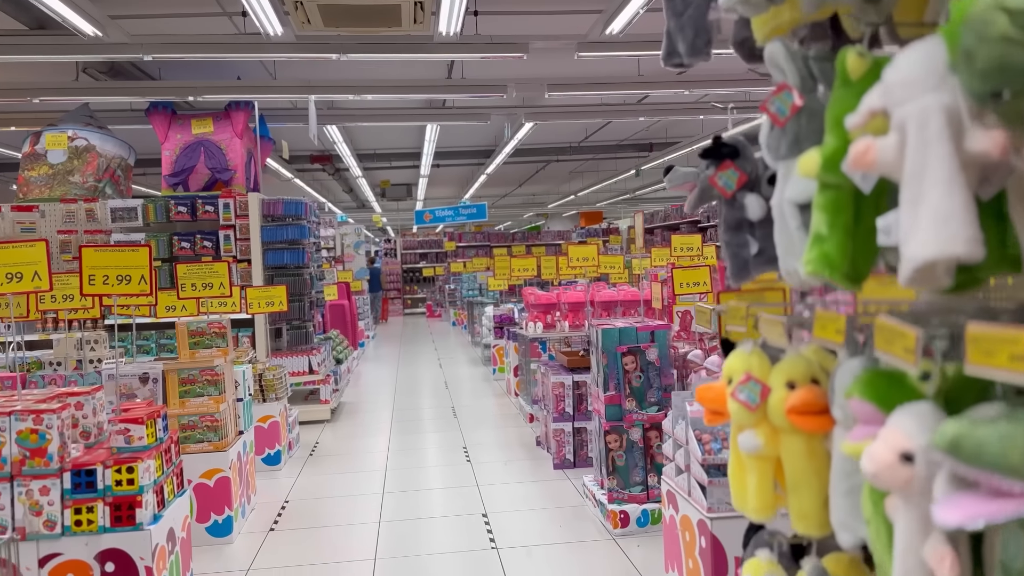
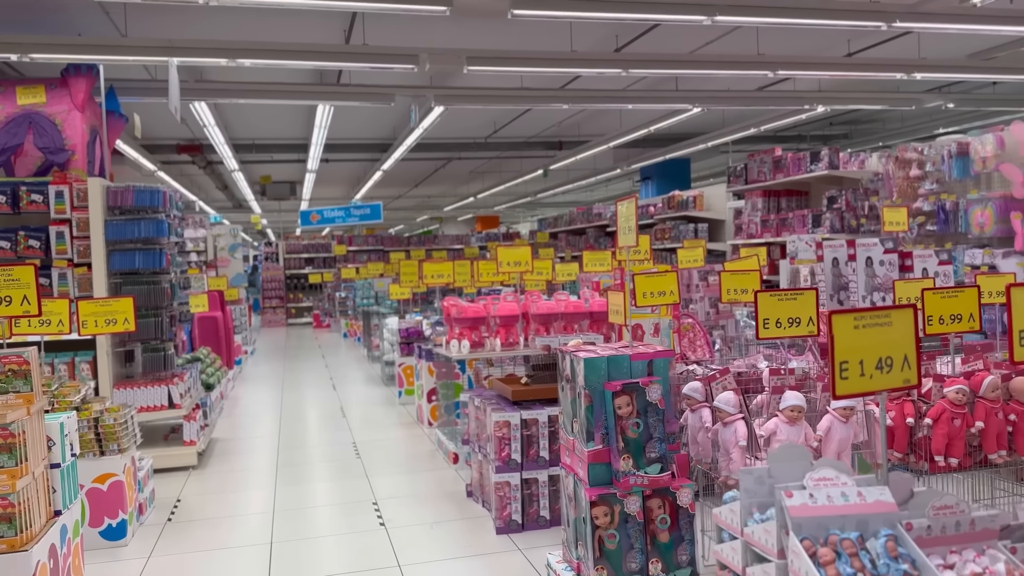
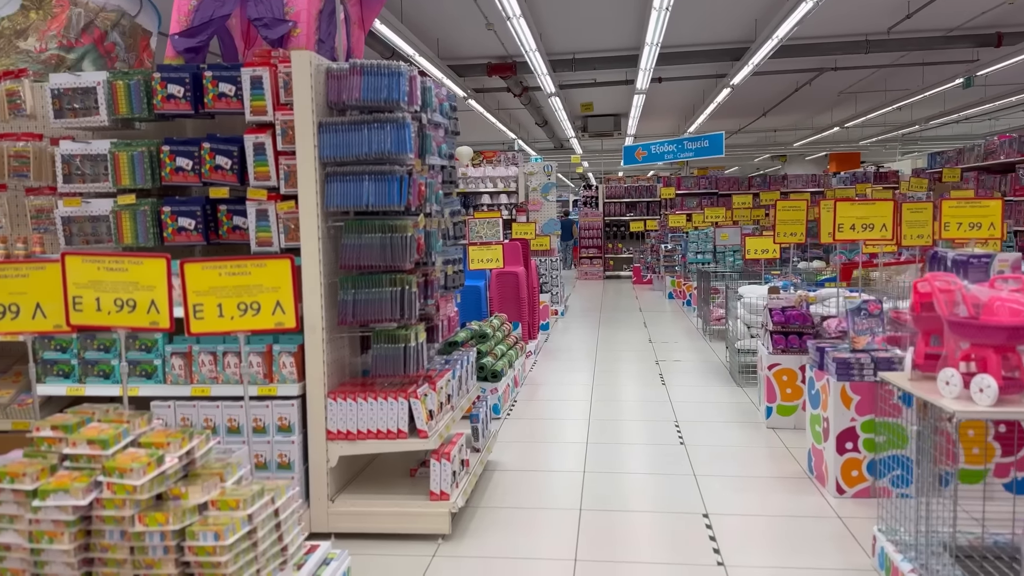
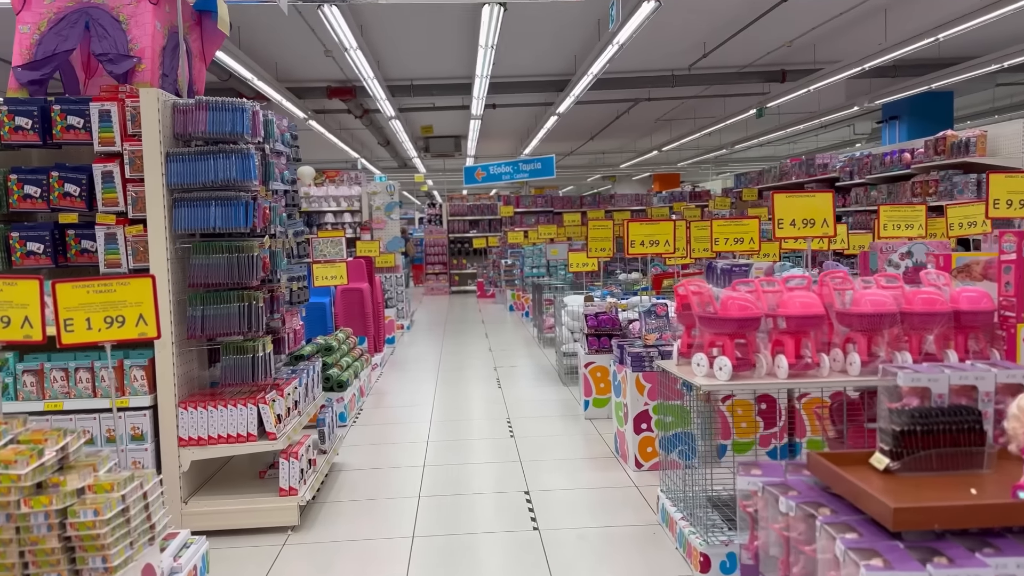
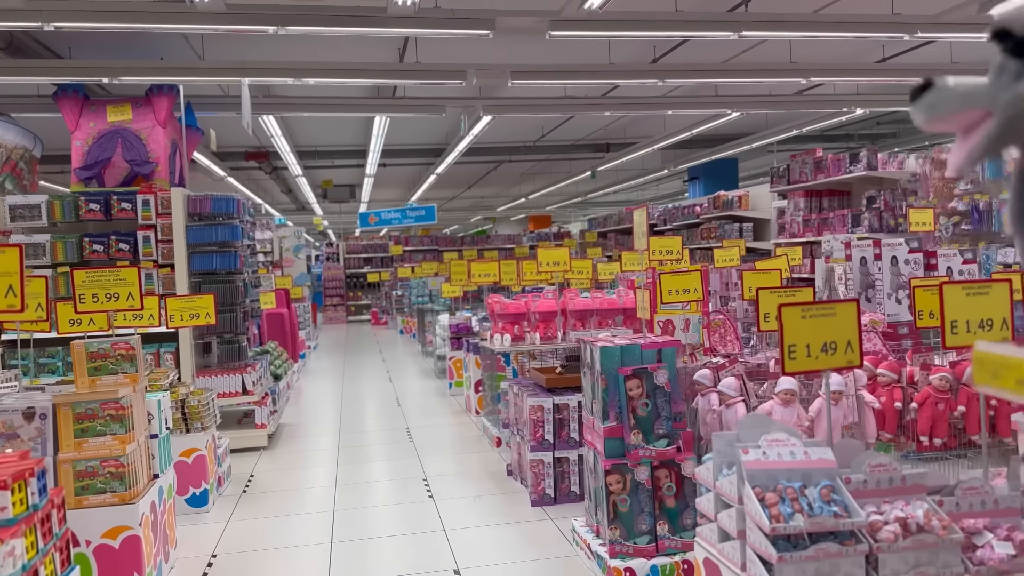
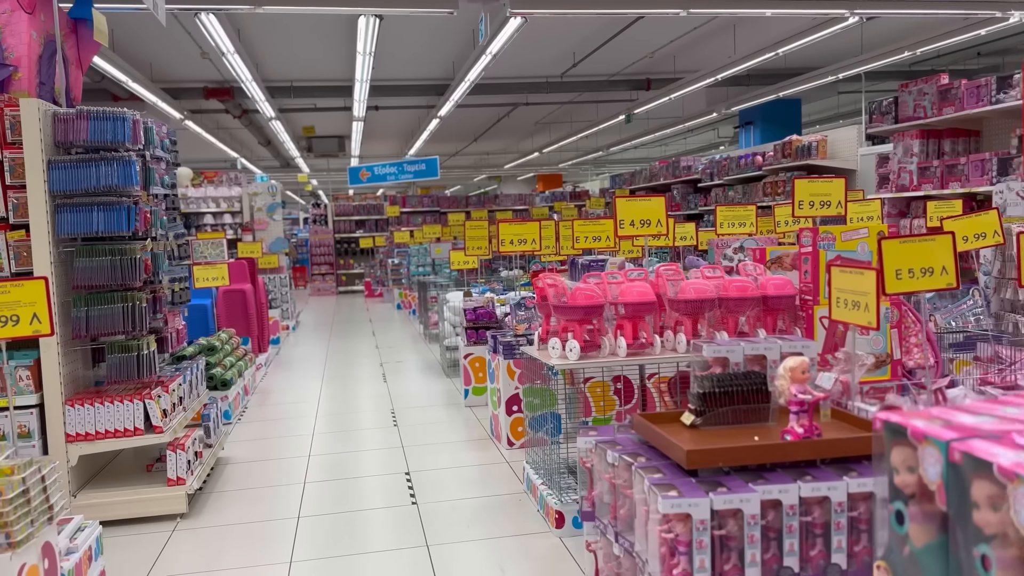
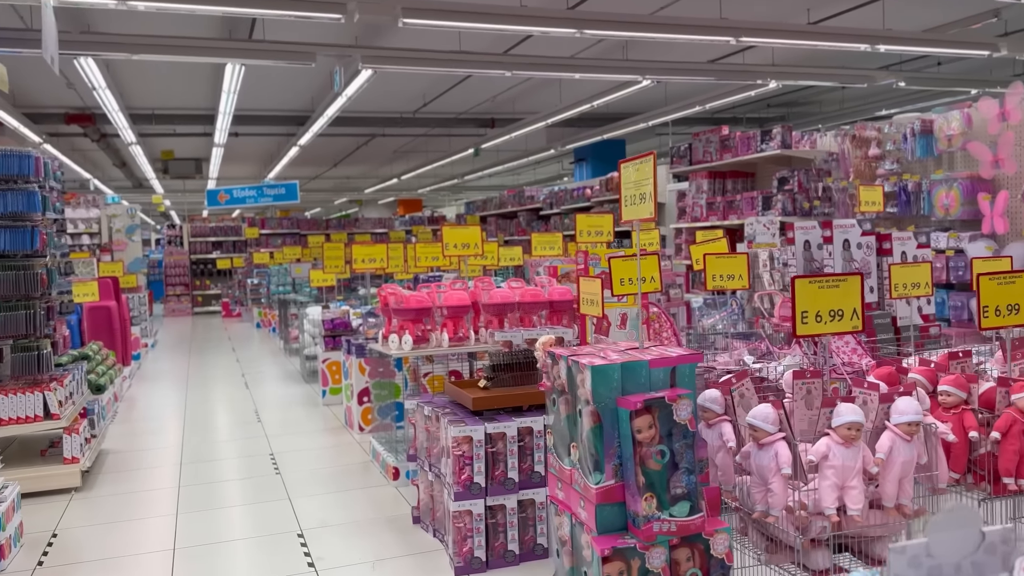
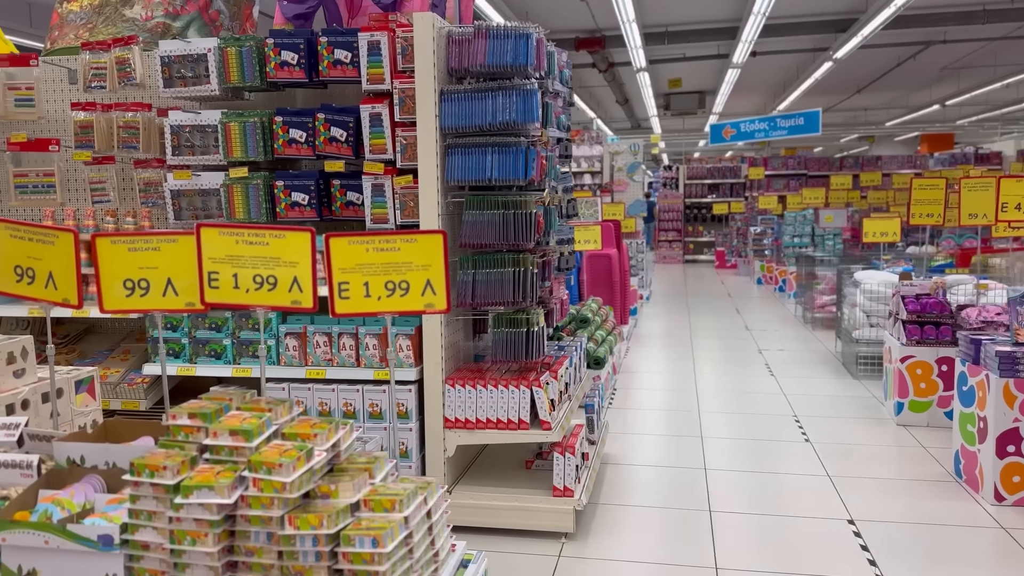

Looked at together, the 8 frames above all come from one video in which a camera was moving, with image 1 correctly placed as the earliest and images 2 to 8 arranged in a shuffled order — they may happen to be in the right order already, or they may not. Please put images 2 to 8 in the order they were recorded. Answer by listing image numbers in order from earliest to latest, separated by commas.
5, 2, 7, 6, 4, 3, 8
